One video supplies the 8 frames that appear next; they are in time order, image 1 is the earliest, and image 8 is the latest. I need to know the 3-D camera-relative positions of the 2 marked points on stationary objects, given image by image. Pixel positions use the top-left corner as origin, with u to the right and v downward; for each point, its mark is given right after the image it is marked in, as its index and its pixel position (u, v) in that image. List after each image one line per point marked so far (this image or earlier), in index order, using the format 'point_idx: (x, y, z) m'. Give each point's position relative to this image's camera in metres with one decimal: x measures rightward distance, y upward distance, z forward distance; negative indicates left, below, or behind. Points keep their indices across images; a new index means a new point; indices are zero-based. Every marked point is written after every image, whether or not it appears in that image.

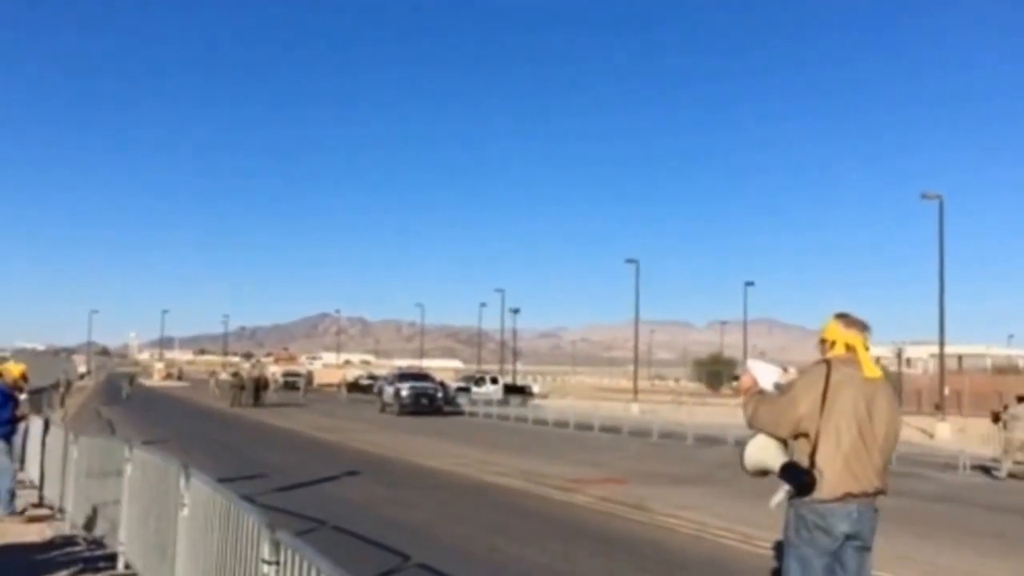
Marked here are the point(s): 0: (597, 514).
0: (+1.0, -2.7, +16.6) m
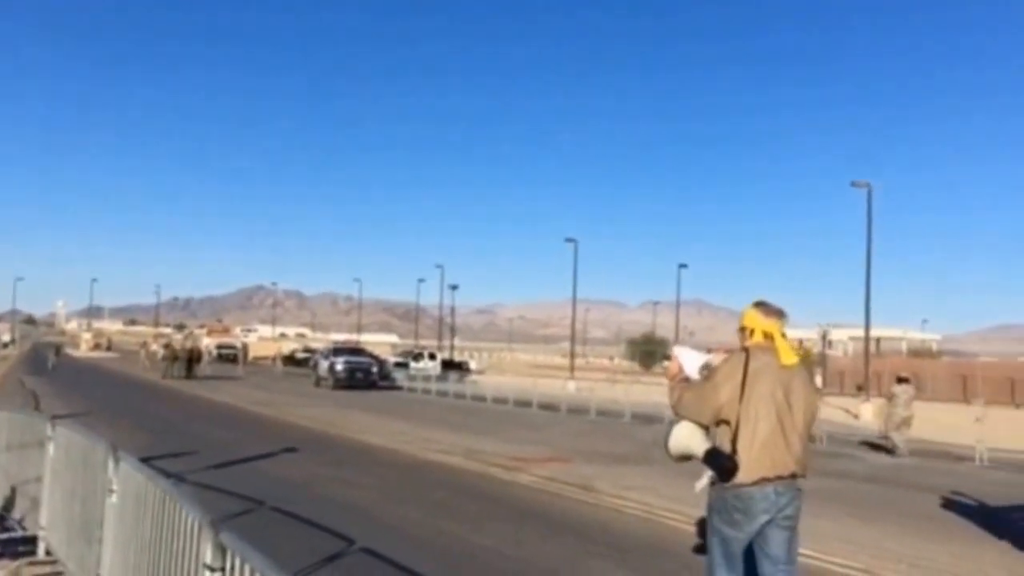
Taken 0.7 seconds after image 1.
0: (+0.3, -2.4, +16.2) m
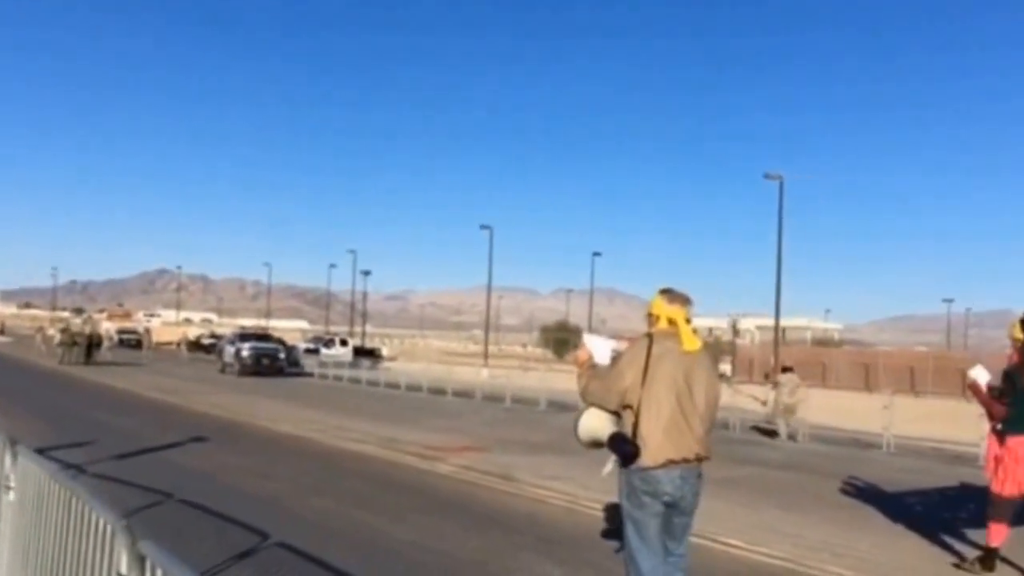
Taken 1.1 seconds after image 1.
0: (-0.5, -2.2, +15.6) m
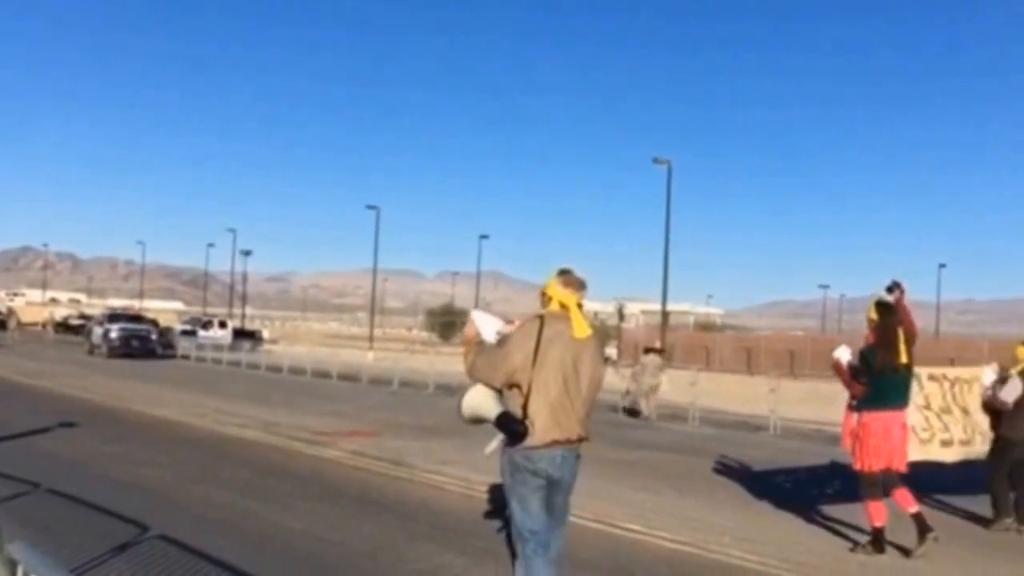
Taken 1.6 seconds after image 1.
0: (-1.7, -1.9, +14.9) m
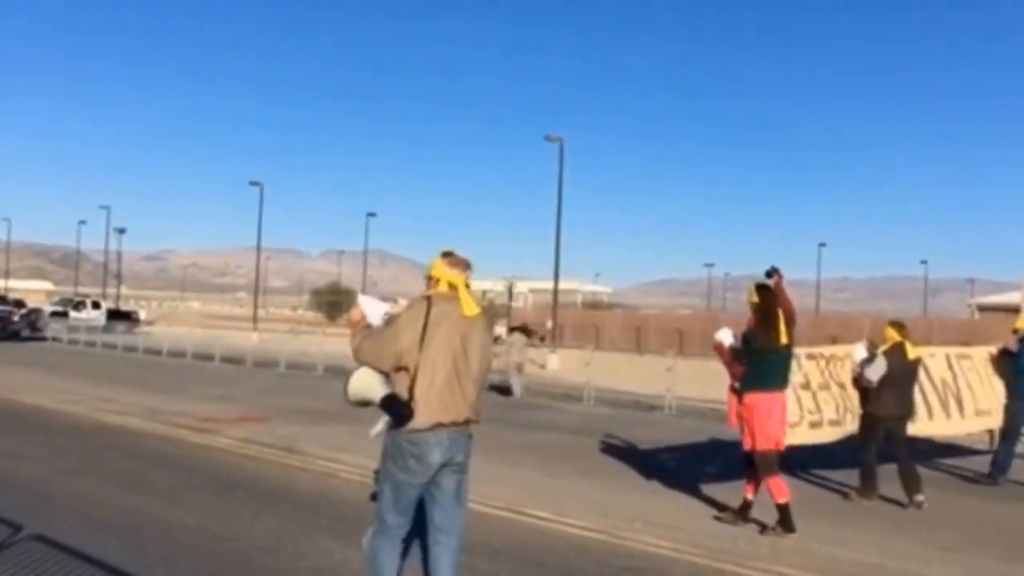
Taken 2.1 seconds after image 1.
0: (-2.6, -1.7, +14.1) m
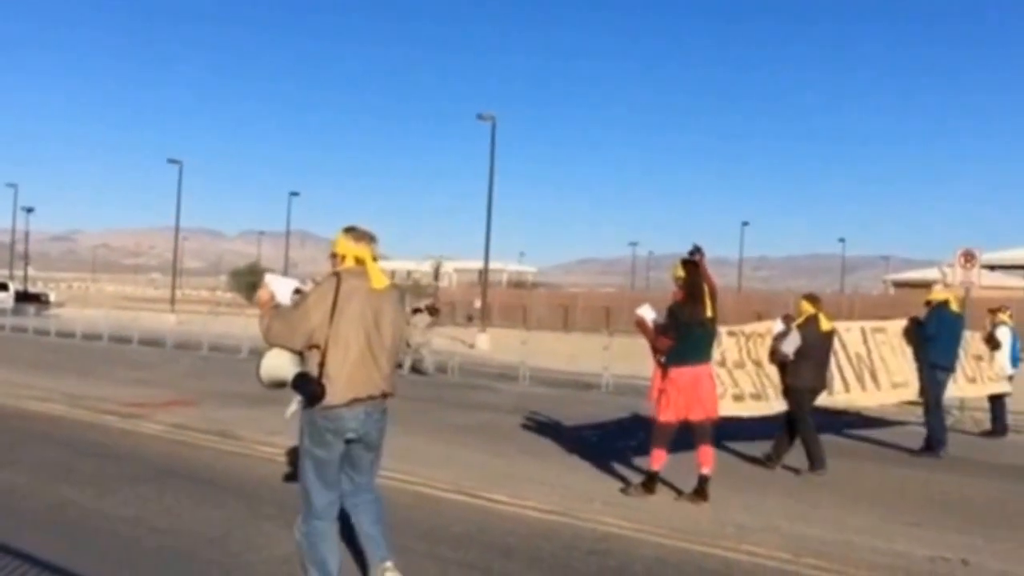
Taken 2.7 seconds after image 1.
0: (-3.1, -1.5, +13.2) m
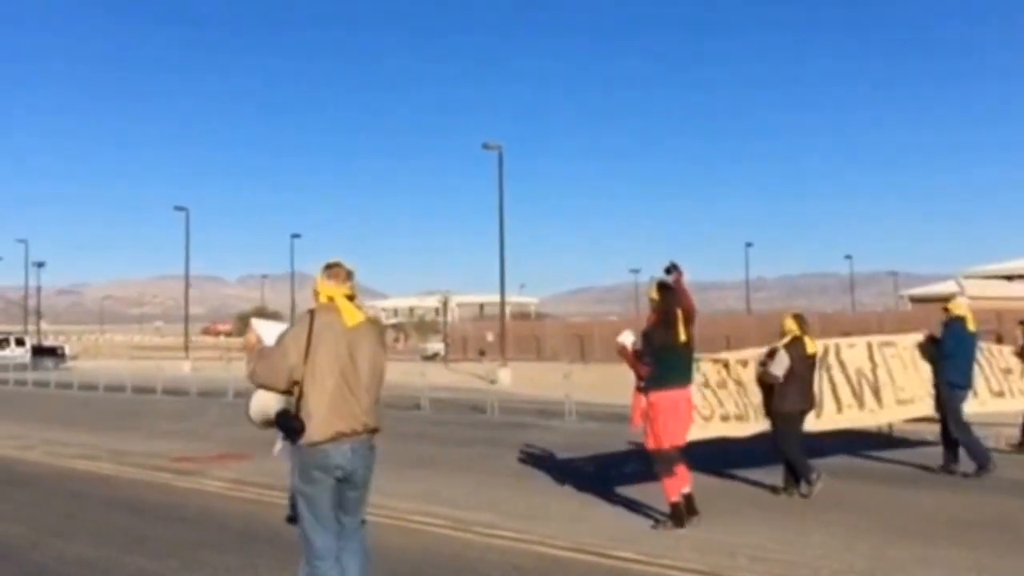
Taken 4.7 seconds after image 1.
0: (-2.2, -1.9, +12.2) m
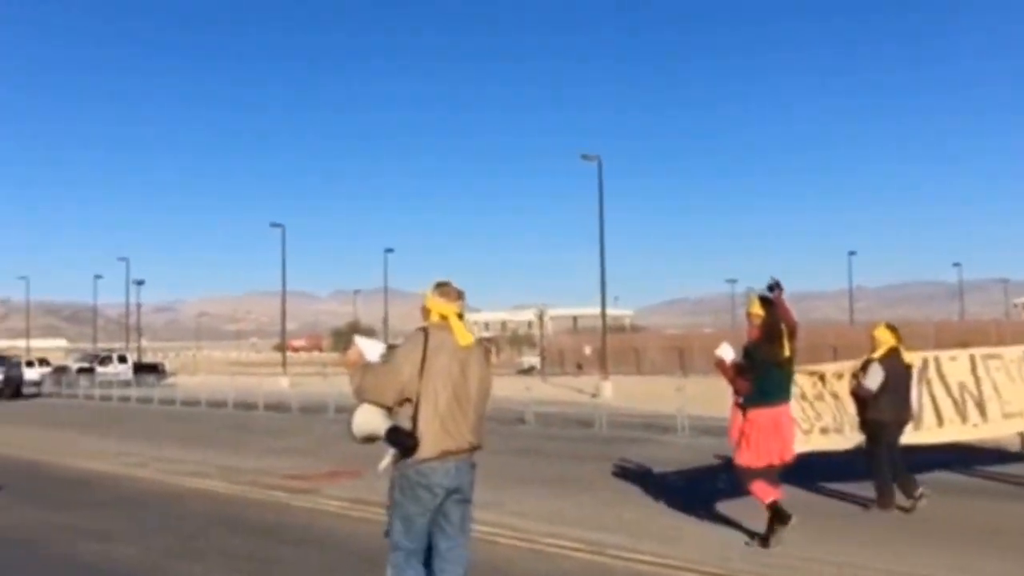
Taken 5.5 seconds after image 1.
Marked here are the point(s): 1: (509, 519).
0: (-1.2, -1.9, +11.7) m
1: (0.0, -2.2, +13.6) m
